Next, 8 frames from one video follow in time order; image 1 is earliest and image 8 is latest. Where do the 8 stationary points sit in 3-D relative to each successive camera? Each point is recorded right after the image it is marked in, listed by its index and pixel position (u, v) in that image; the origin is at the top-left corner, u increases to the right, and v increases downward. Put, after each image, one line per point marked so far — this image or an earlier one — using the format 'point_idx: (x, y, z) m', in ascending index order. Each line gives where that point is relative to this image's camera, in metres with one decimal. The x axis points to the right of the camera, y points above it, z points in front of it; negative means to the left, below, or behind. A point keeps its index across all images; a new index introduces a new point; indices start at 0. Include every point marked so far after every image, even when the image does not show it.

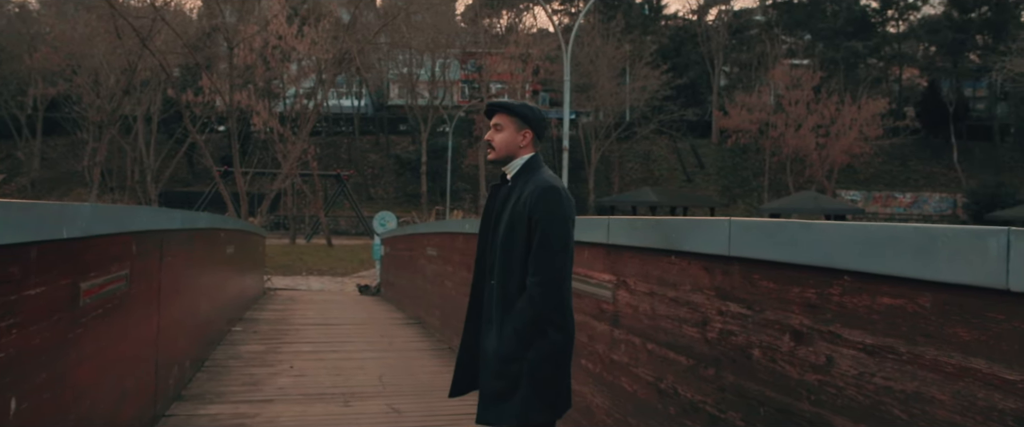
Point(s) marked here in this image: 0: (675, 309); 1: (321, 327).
0: (+0.8, -0.5, +3.8) m
1: (-2.8, -1.7, +11.4) m
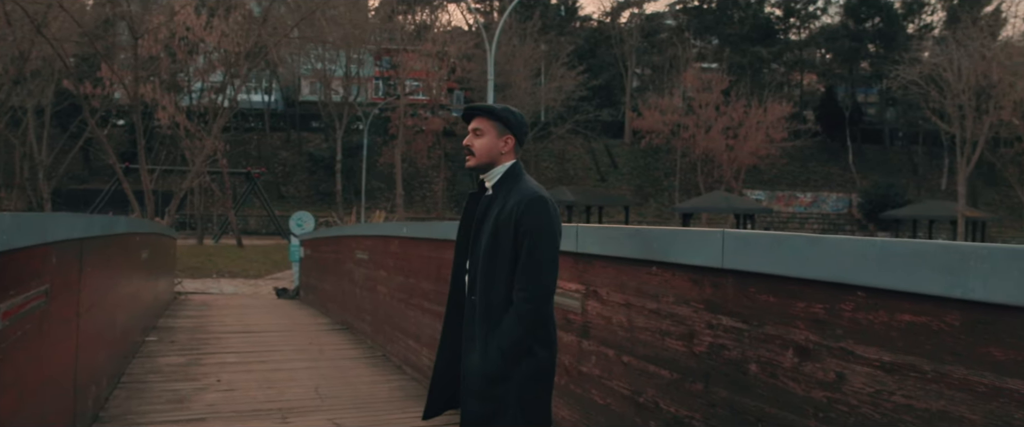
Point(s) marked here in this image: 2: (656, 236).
0: (+0.7, -0.5, +3.7) m
1: (-3.8, -1.7, +10.8) m
2: (+0.7, -0.1, +3.6) m
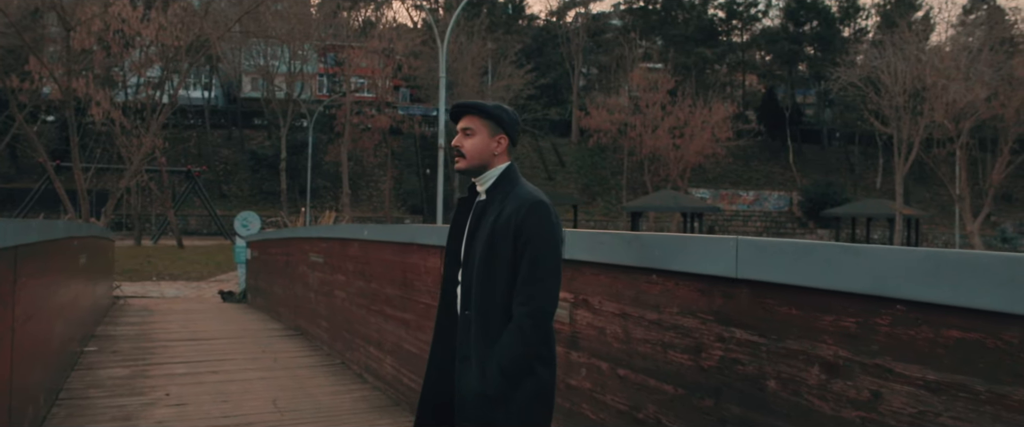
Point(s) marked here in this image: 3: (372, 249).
0: (+0.7, -0.5, +3.5) m
1: (-4.3, -1.7, +10.3) m
2: (+0.7, -0.1, +3.4) m
3: (-1.4, -0.4, +7.7) m
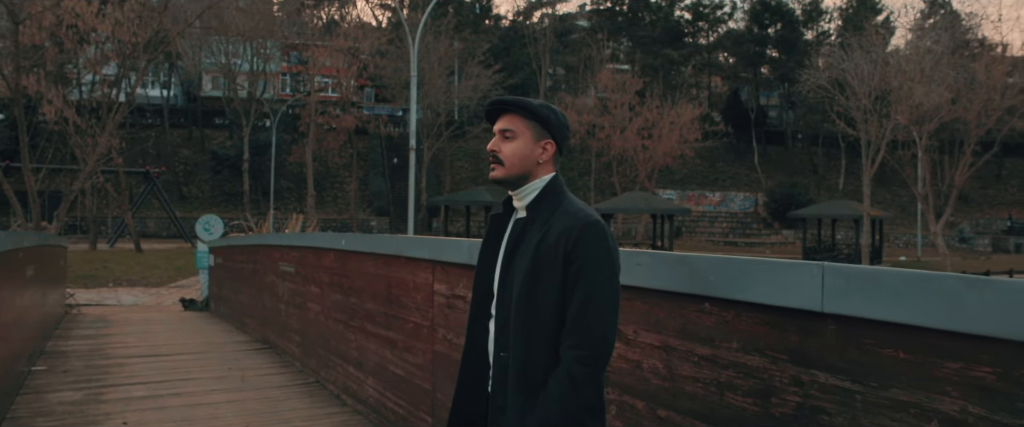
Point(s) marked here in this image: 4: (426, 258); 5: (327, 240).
0: (+0.8, -0.6, +3.0) m
1: (-4.5, -1.8, +9.6) m
2: (+0.8, -0.2, +2.9) m
3: (-1.5, -0.4, +7.1) m
4: (-0.6, -0.3, +5.5) m
5: (-1.9, -0.3, +7.8) m
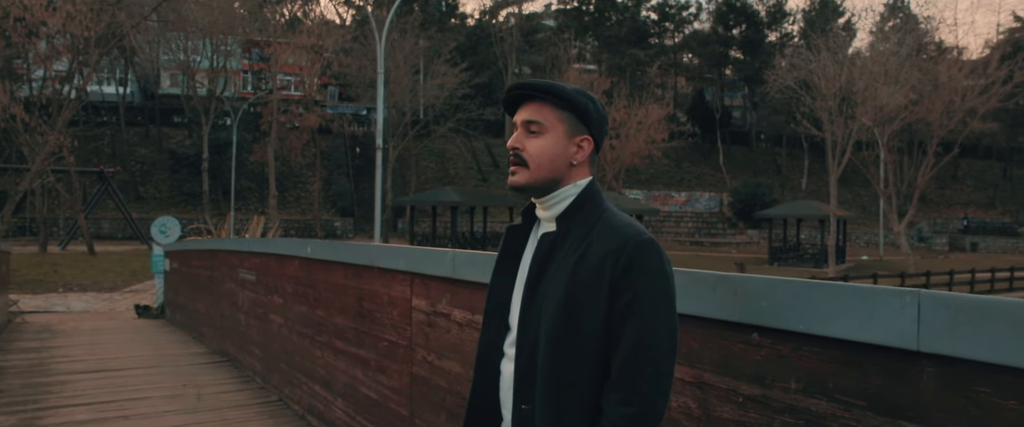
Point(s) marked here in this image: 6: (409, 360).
0: (+0.8, -0.7, +2.5) m
1: (-4.7, -1.9, +8.8) m
2: (+0.8, -0.2, +2.4) m
3: (-1.7, -0.5, +6.5) m
4: (-0.7, -0.4, +4.9) m
5: (-2.1, -0.3, +7.2) m
6: (-0.7, -0.9, +4.9) m
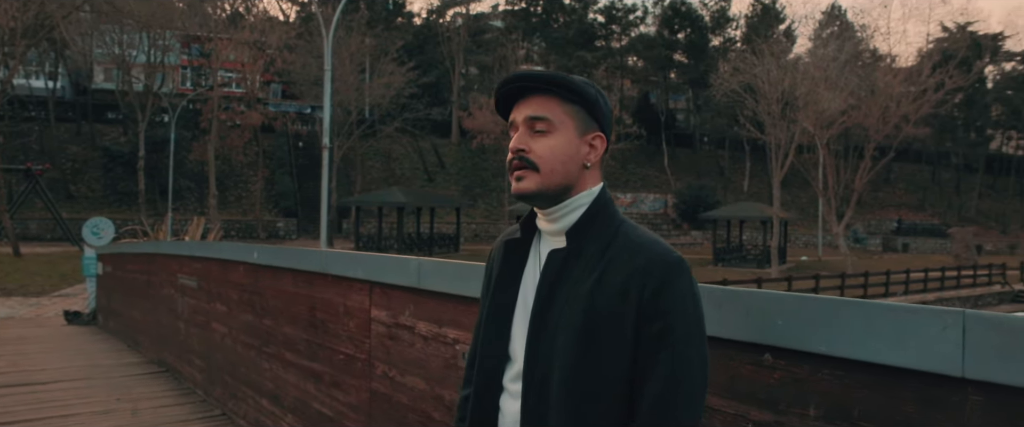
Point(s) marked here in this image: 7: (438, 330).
0: (+0.8, -0.7, +2.3) m
1: (-5.2, -1.9, +8.2) m
2: (+0.8, -0.3, +2.2) m
3: (-2.0, -0.5, +6.1) m
4: (-0.9, -0.4, +4.6) m
5: (-2.4, -0.3, +6.8) m
6: (-0.9, -1.0, +4.5) m
7: (-0.4, -0.6, +3.9) m
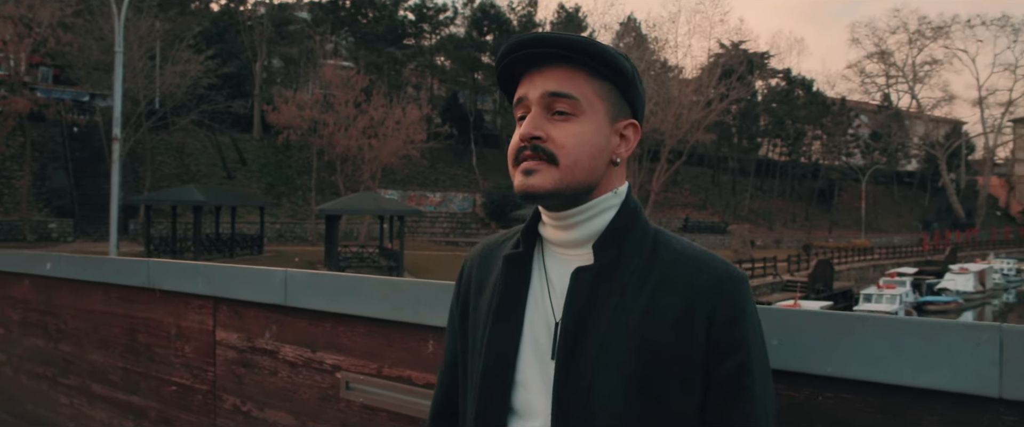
0: (+0.7, -0.7, +2.0) m
1: (-6.6, -1.9, +6.2) m
2: (+0.7, -0.3, +1.9) m
3: (-2.9, -0.5, +5.0) m
4: (-1.5, -0.4, +3.8) m
5: (-3.6, -0.3, +5.5) m
6: (-1.5, -1.0, +3.8) m
7: (-0.9, -0.6, +3.3) m
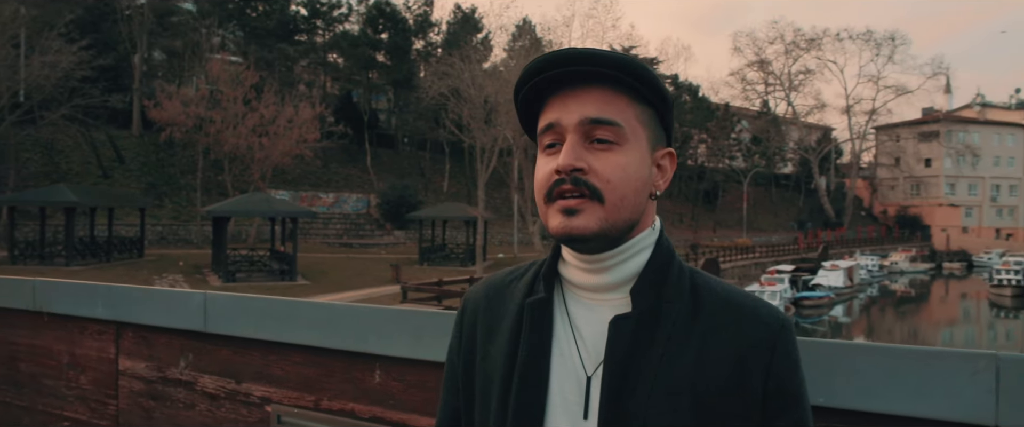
0: (+0.6, -0.8, +1.9) m
1: (-7.2, -2.0, +5.1) m
2: (+0.6, -0.3, +1.8) m
3: (-3.4, -0.6, +4.4) m
4: (-1.8, -0.5, +3.4) m
5: (-4.1, -0.4, +4.8) m
6: (-1.8, -1.0, +3.4) m
7: (-1.1, -0.7, +3.0) m
